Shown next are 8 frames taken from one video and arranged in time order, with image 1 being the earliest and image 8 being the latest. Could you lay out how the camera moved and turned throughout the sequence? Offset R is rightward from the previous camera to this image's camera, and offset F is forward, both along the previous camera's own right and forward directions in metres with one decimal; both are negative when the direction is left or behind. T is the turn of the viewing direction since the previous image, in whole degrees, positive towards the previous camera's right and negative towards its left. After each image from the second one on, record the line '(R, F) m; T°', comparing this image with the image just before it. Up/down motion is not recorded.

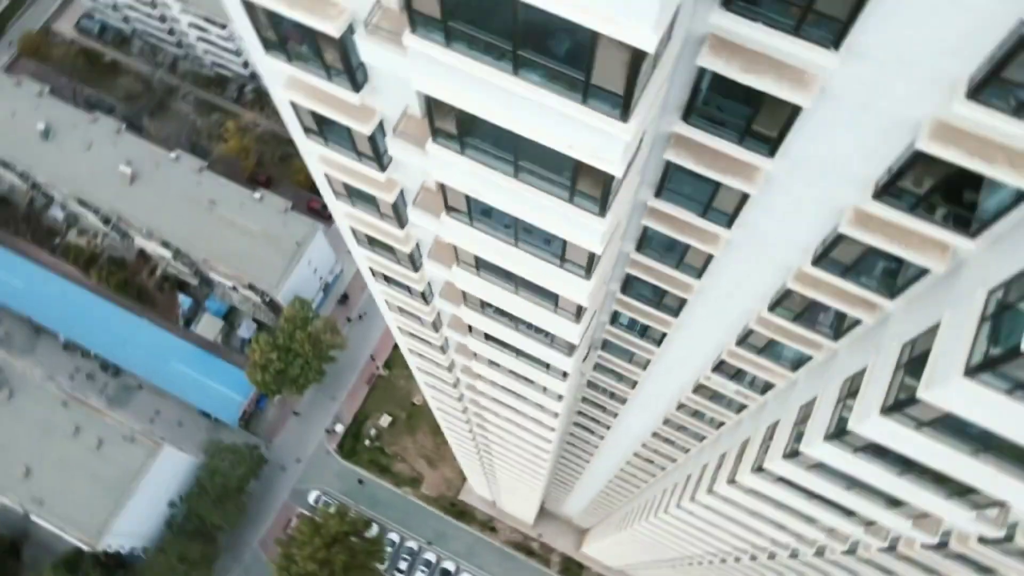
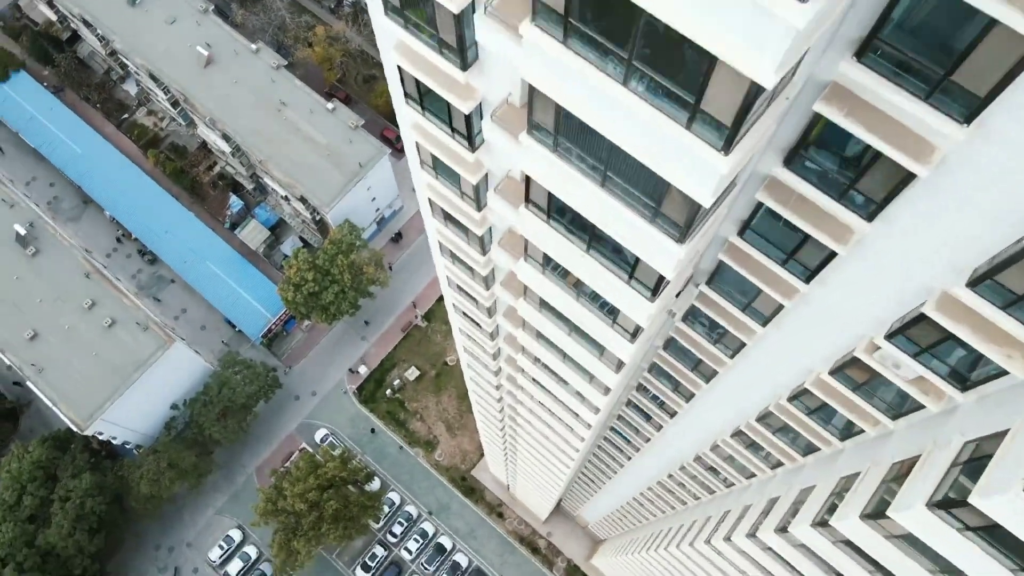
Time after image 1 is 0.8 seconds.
(0.0, +6.2) m; -5°
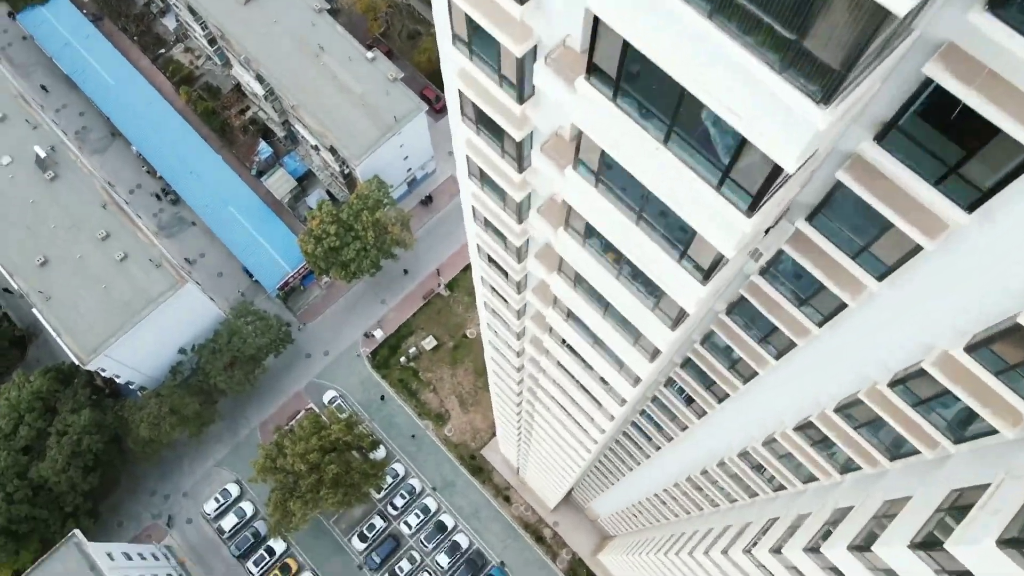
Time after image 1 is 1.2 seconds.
(-0.1, +3.1) m; -2°
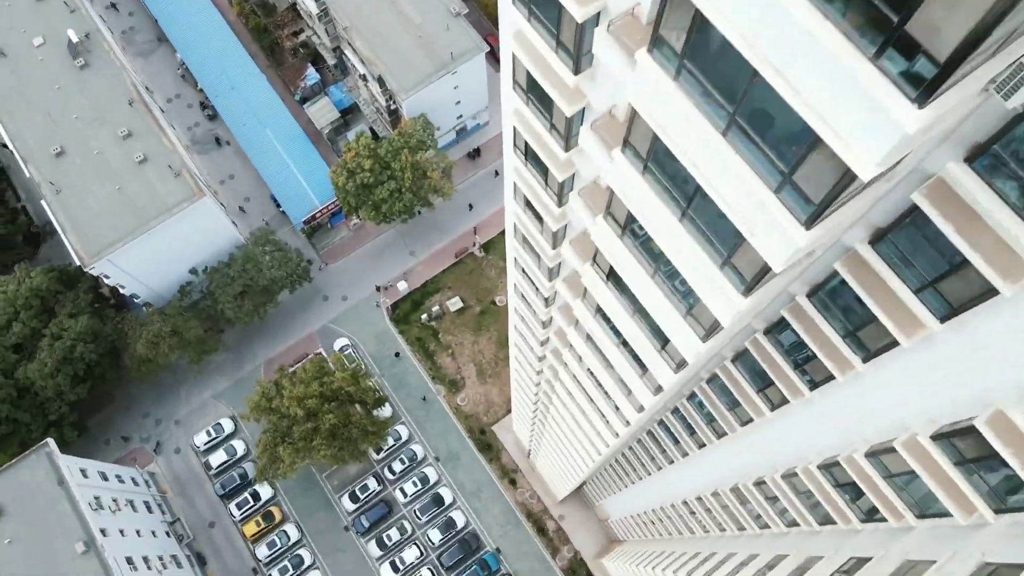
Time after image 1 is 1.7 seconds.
(+0.3, +4.8) m; -3°
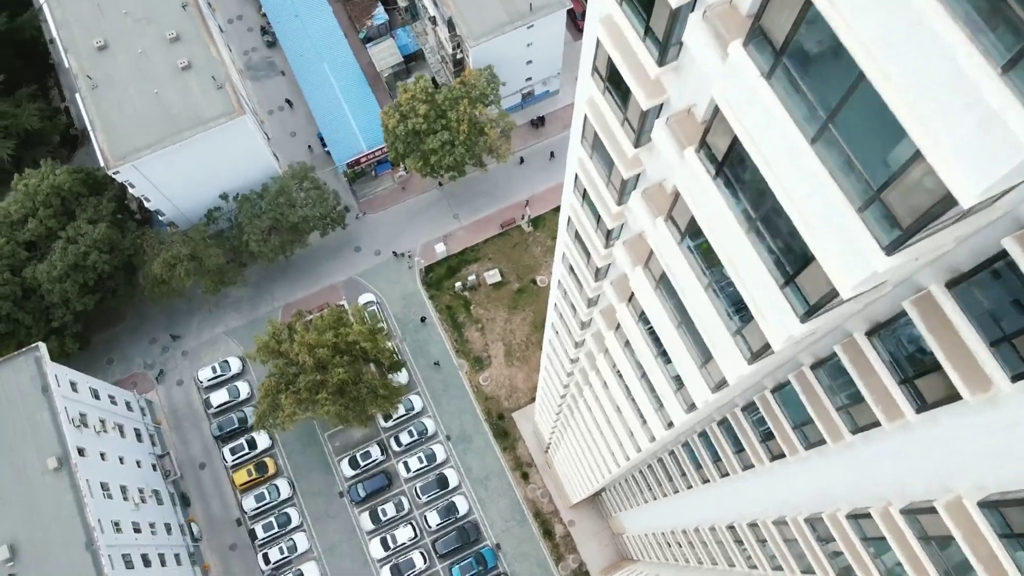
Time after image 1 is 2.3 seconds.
(-0.1, +4.4) m; -3°
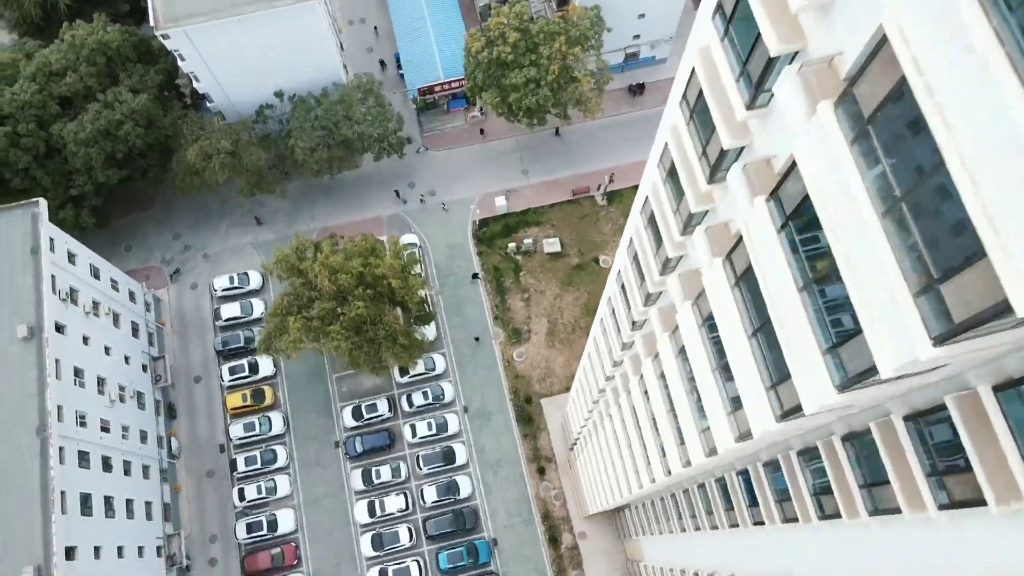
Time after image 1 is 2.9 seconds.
(+0.2, +6.0) m; -5°
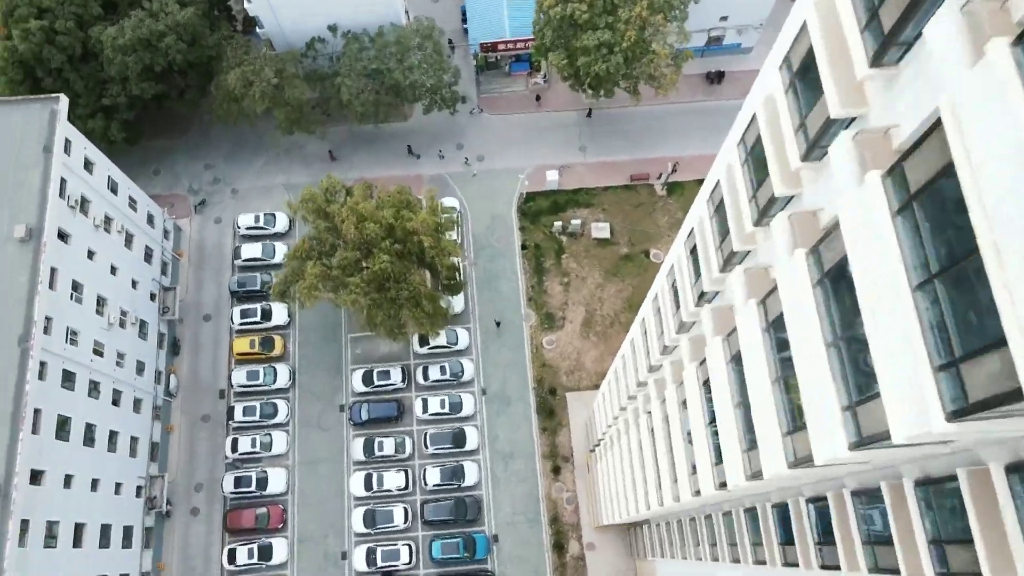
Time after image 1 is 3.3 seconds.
(0.0, +3.6) m; -3°
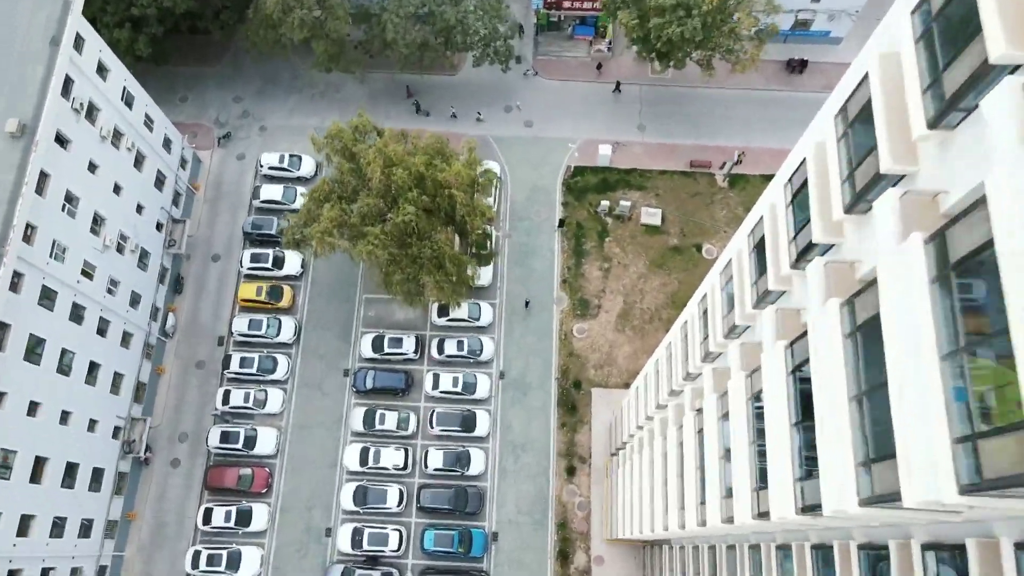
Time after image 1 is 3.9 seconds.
(0.0, +3.9) m; -3°
